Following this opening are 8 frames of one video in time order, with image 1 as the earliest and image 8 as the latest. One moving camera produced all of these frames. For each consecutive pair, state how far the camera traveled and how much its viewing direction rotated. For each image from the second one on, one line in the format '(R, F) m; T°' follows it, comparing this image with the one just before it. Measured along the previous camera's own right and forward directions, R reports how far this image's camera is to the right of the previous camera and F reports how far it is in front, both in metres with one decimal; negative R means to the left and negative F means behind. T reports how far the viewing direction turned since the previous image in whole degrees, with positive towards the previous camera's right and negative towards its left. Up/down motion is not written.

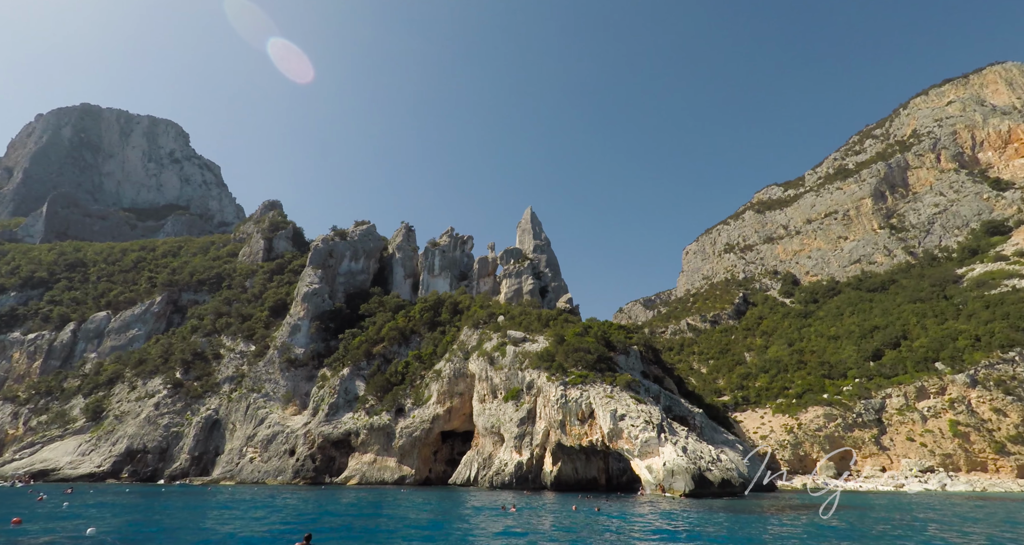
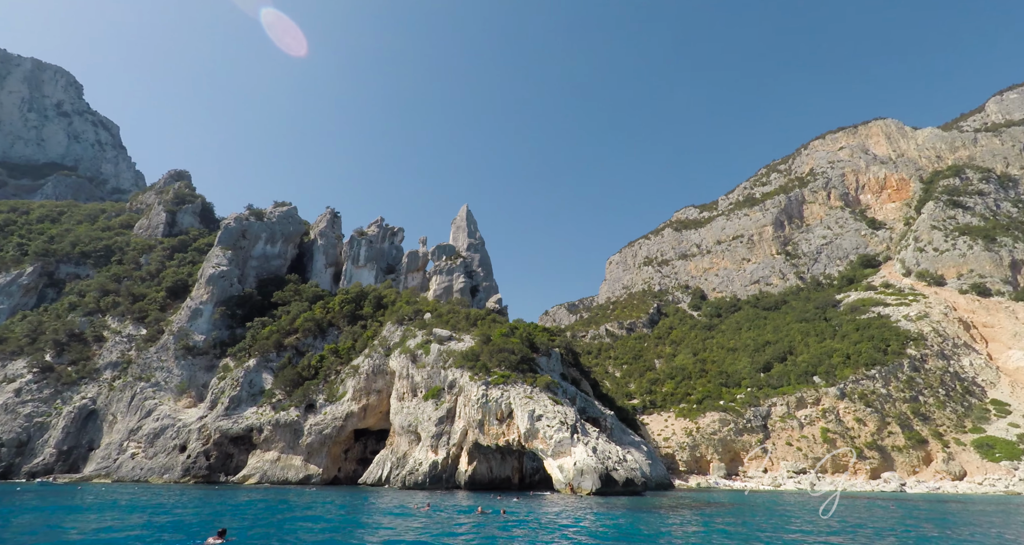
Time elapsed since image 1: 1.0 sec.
(-0.8, +0.1) m; +9°
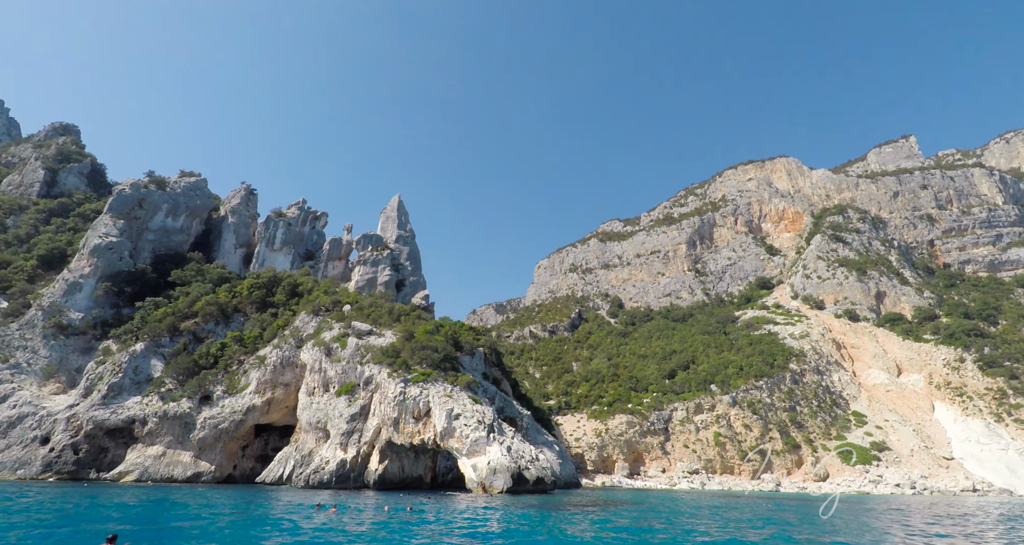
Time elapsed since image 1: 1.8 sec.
(-0.9, +0.1) m; +10°
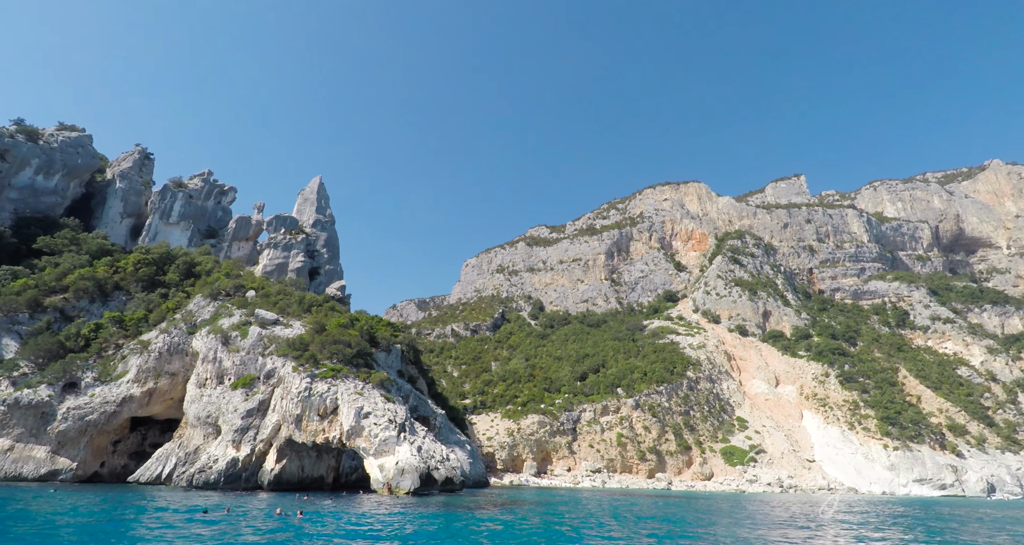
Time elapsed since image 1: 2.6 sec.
(-1.0, +0.1) m; +10°
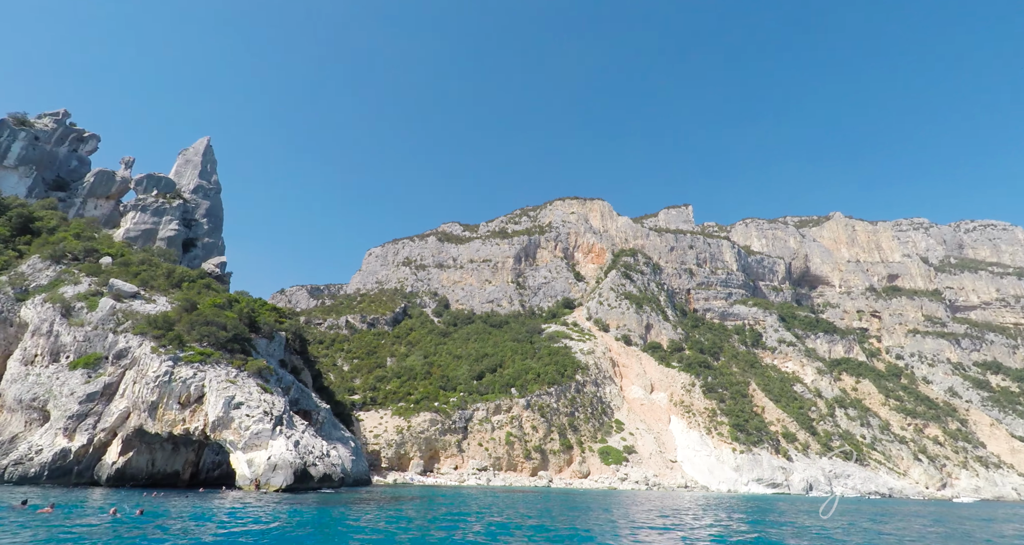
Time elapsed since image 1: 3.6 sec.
(-1.2, +0.1) m; +13°
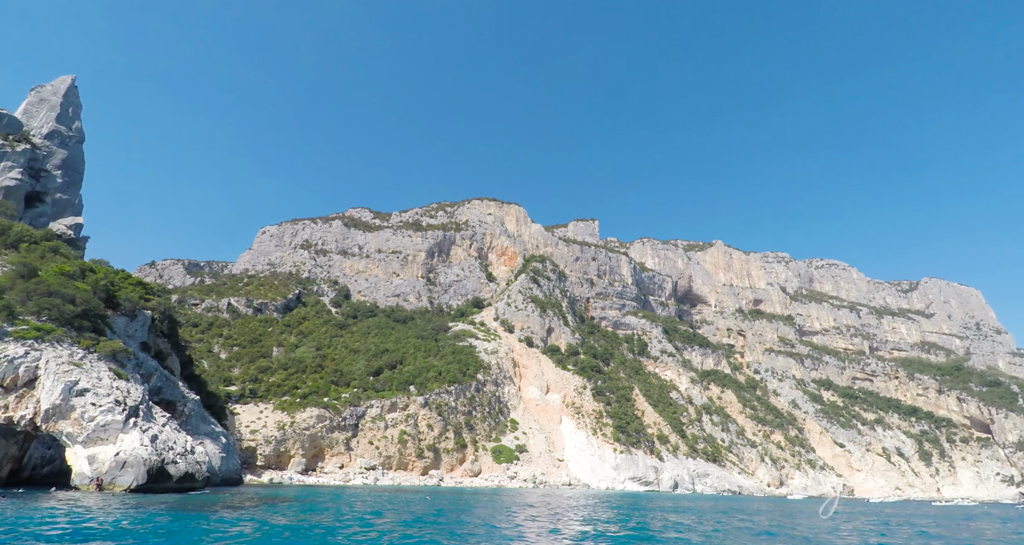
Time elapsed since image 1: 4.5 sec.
(-0.7, +0.5) m; +11°
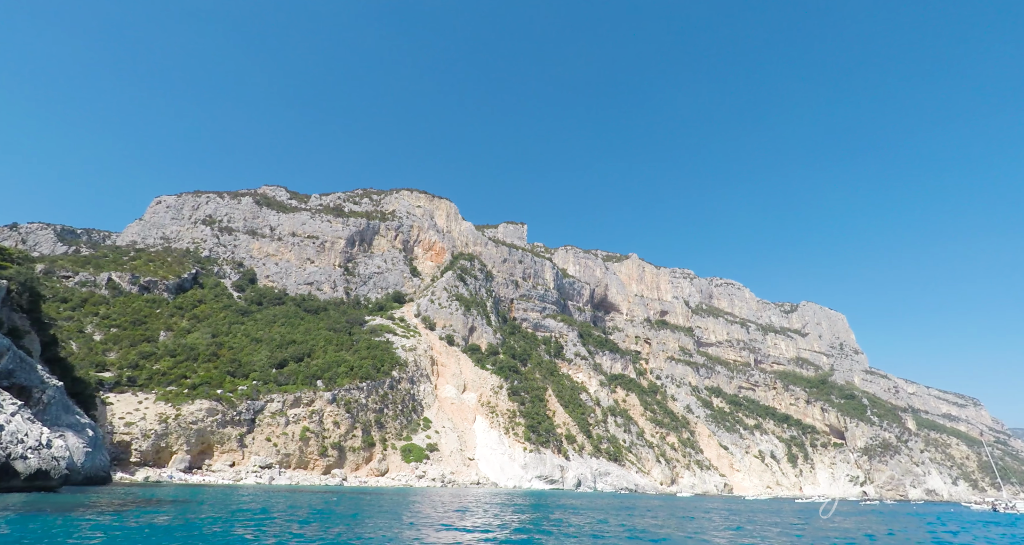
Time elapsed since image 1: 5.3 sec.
(-0.2, +0.7) m; +9°
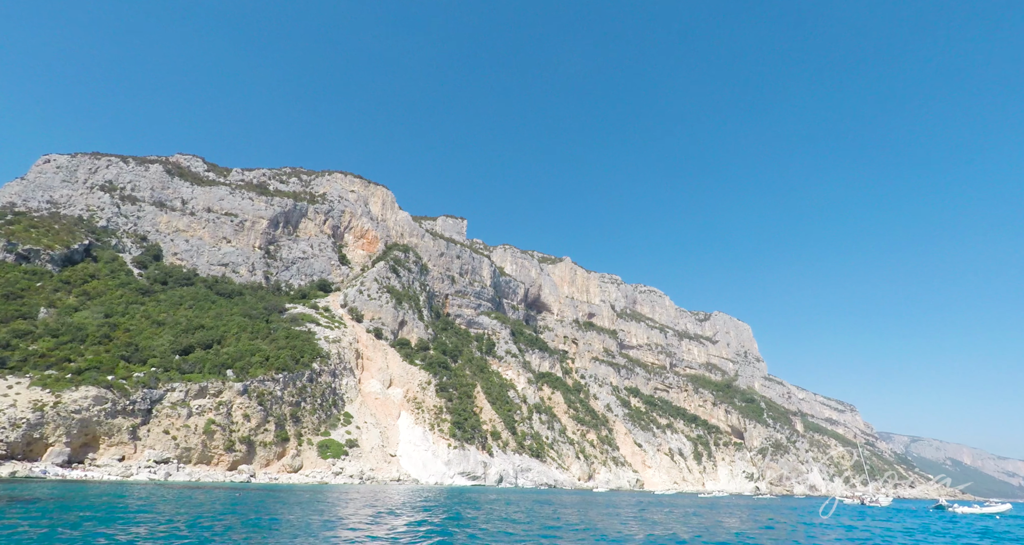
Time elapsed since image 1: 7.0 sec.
(-0.1, +0.7) m; +8°
